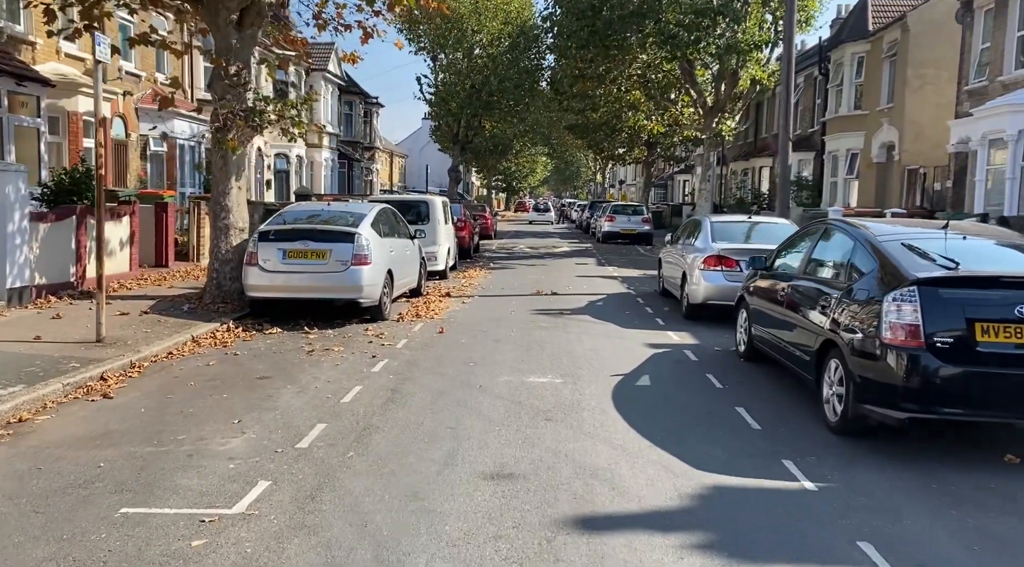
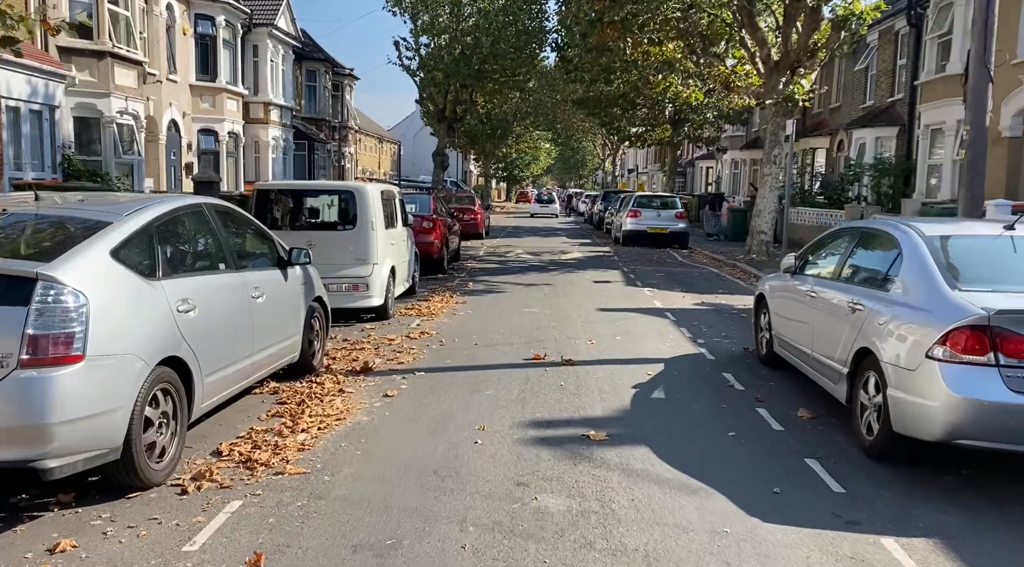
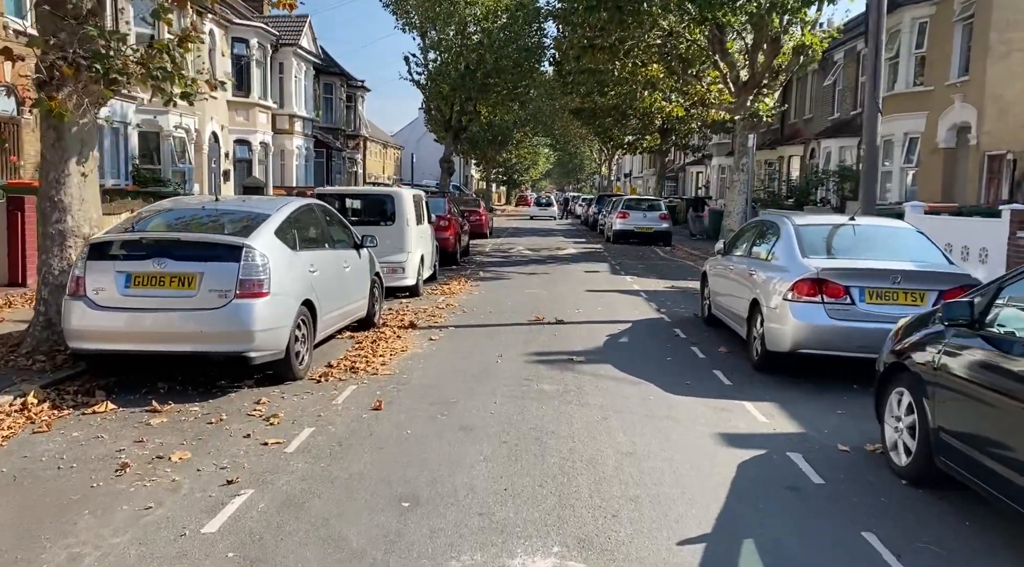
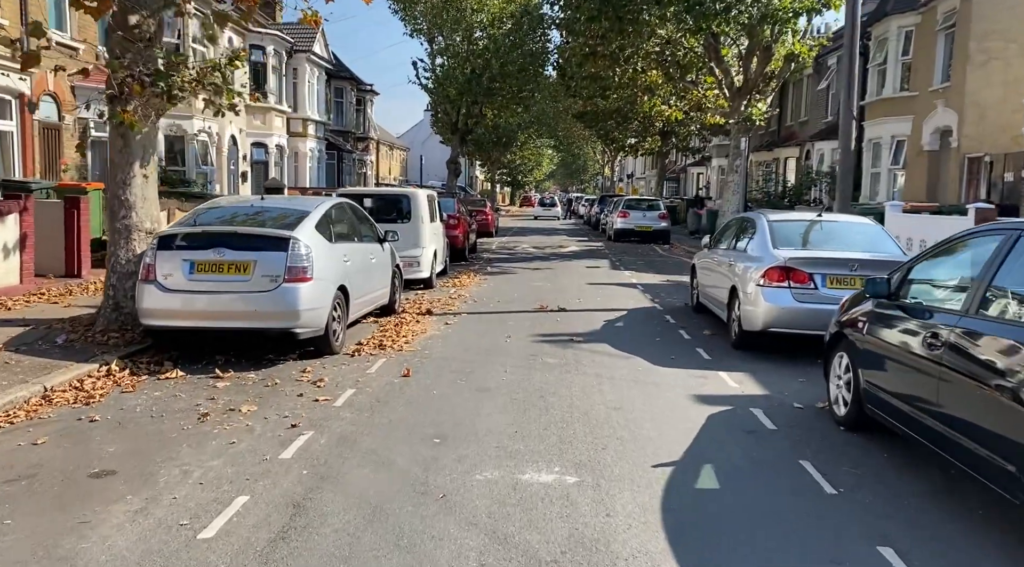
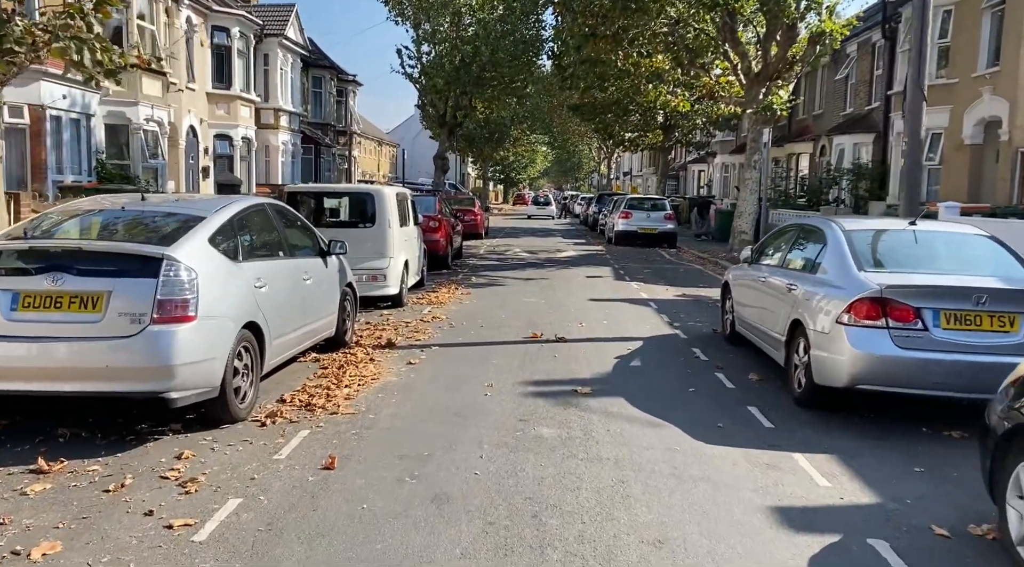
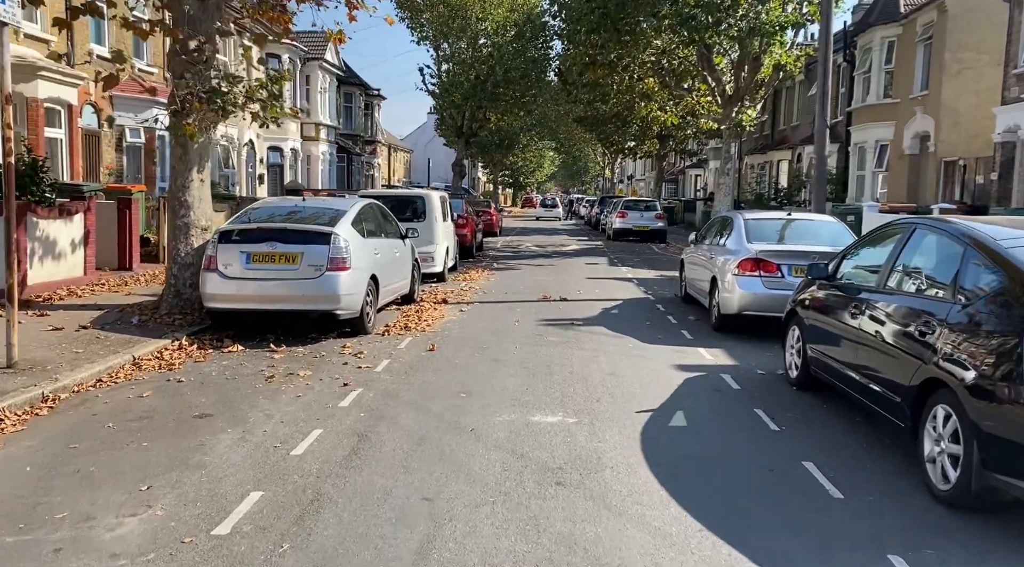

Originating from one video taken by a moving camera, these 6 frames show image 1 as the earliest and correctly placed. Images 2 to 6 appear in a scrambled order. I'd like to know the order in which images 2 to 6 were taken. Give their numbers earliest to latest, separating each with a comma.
6, 4, 3, 5, 2
